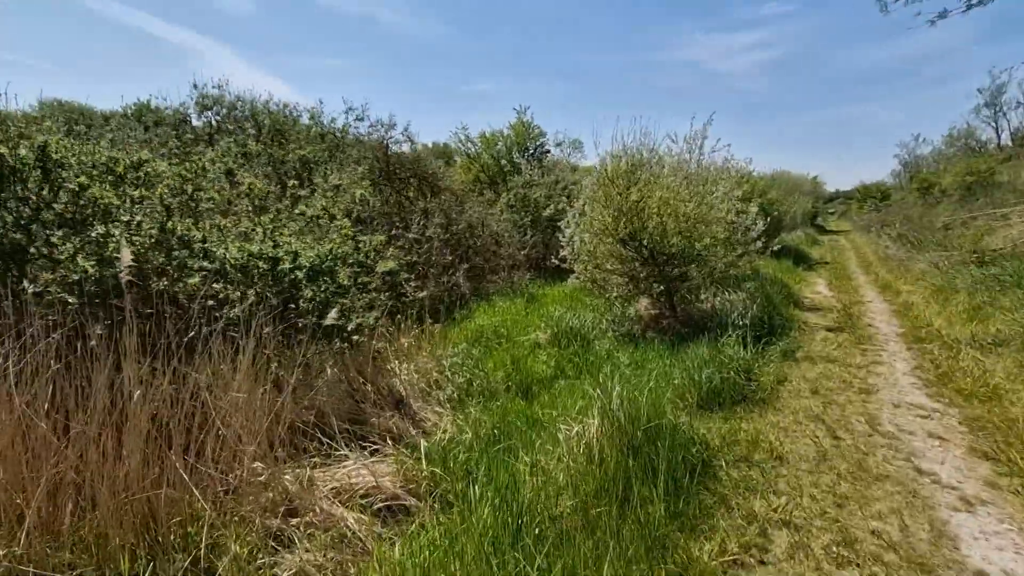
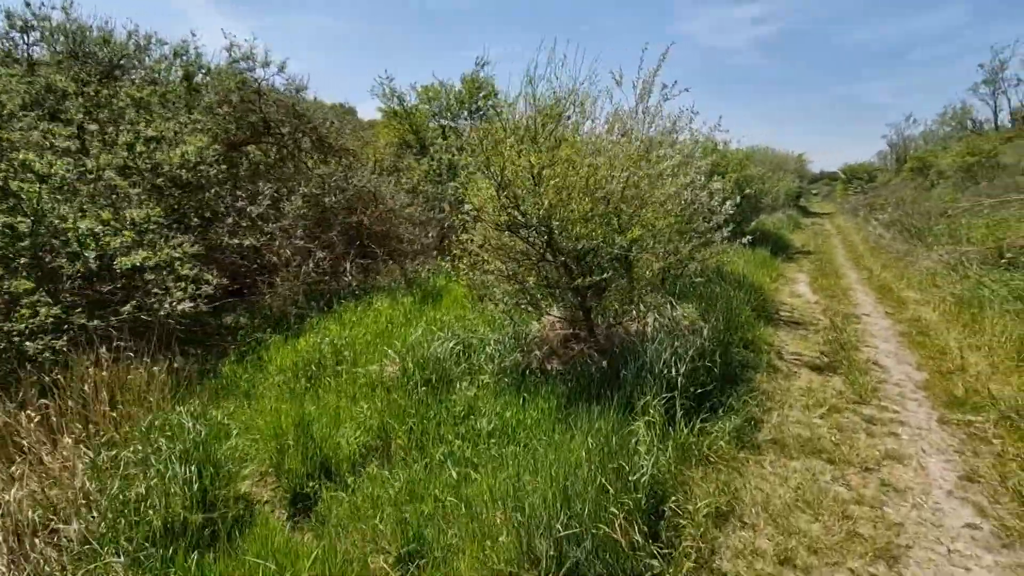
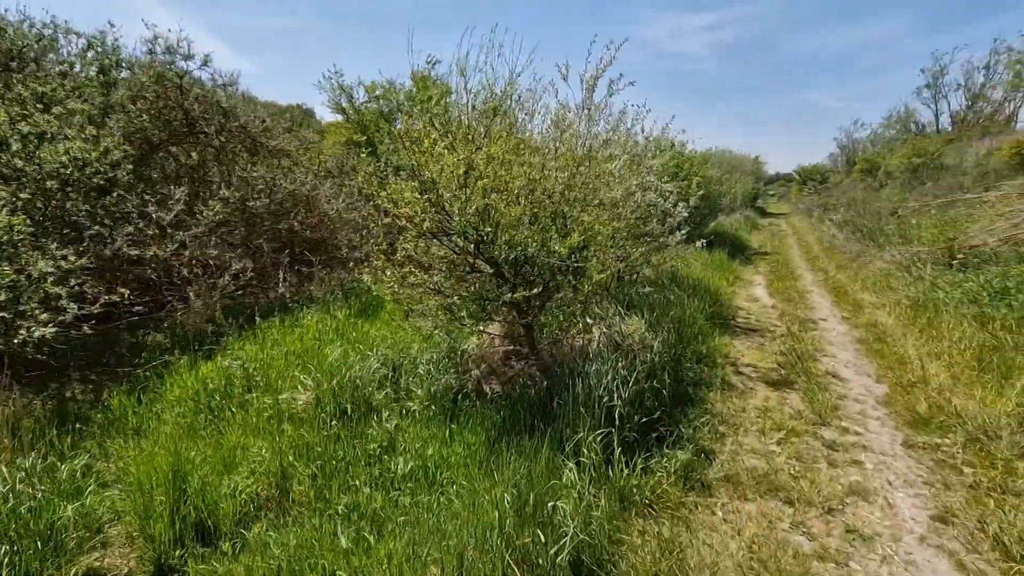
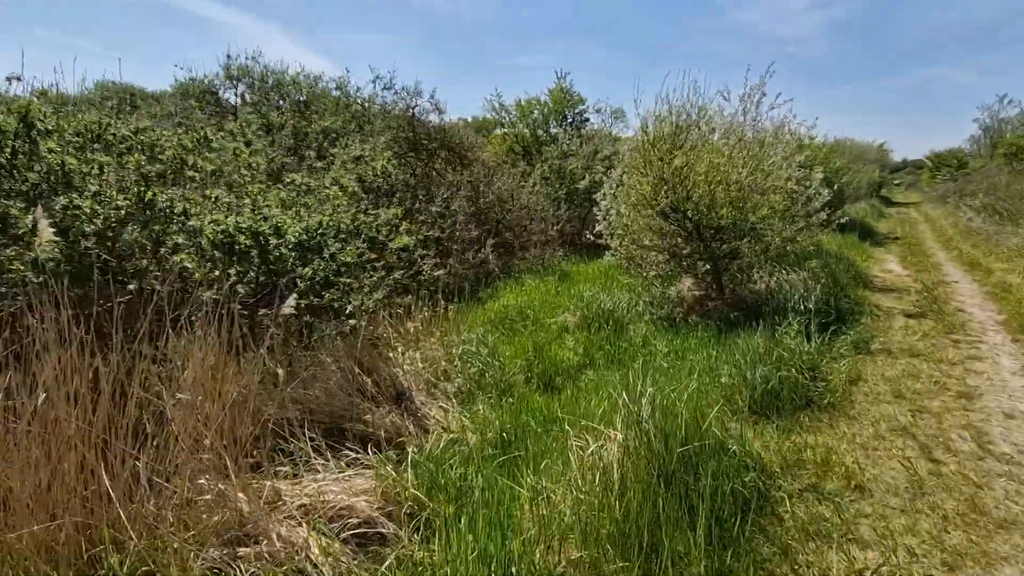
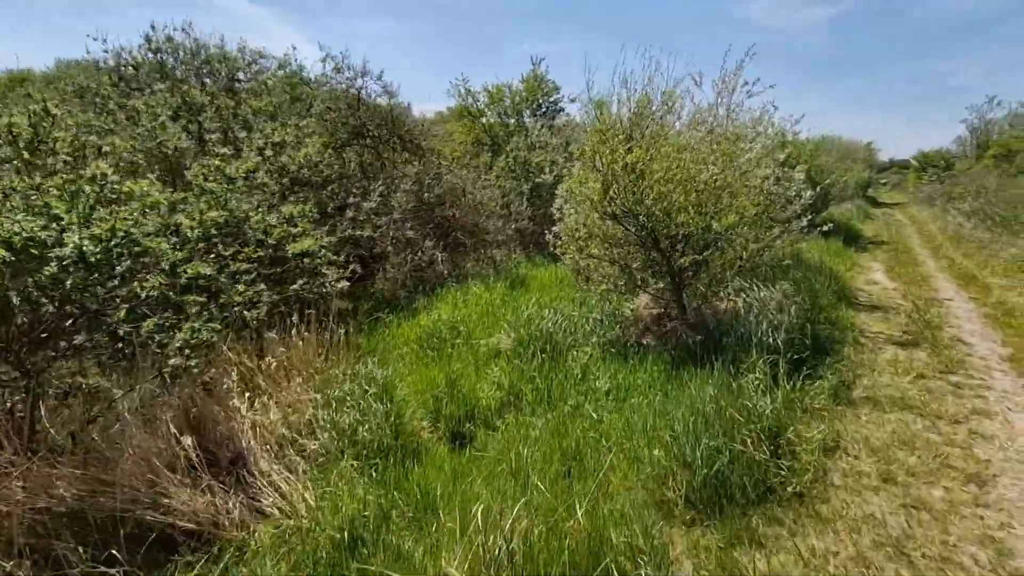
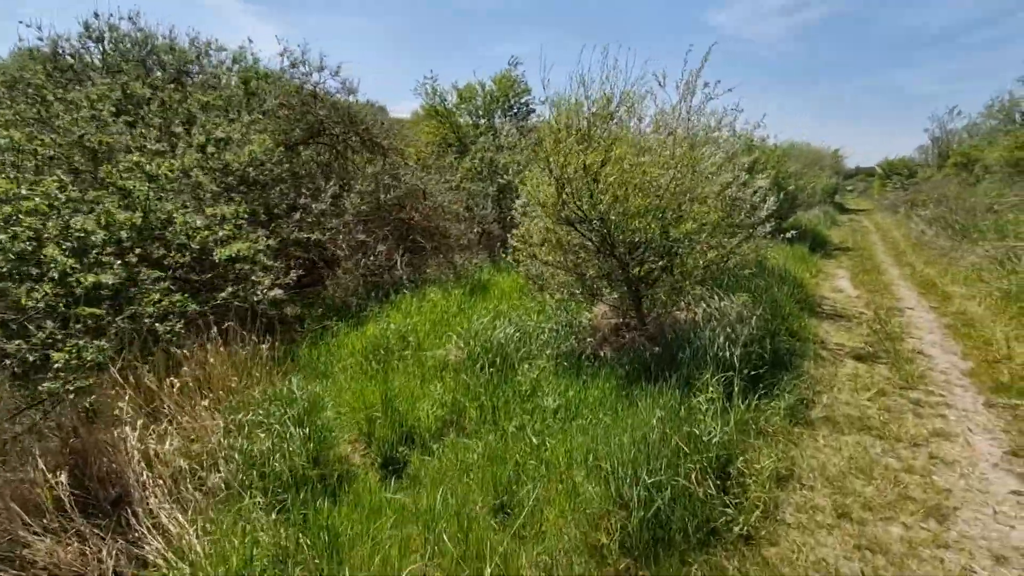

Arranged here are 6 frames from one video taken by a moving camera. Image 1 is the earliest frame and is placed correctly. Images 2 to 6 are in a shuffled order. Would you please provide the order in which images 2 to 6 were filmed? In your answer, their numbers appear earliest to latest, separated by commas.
4, 5, 6, 2, 3
